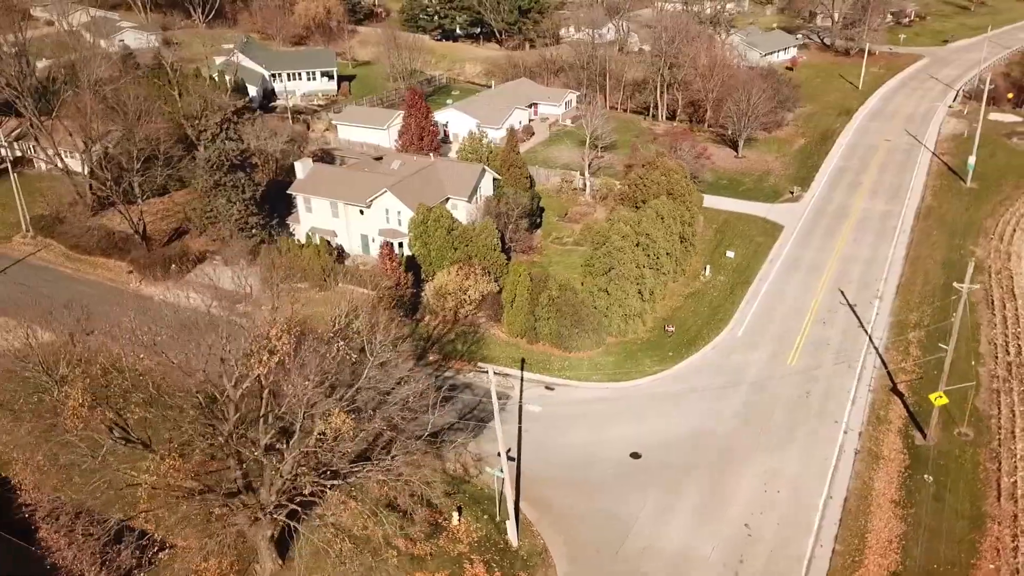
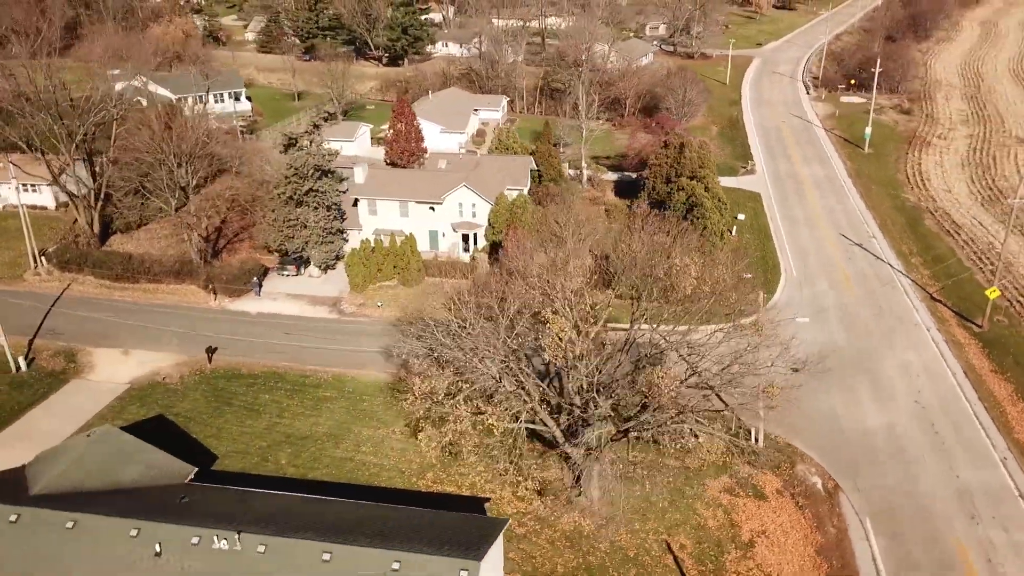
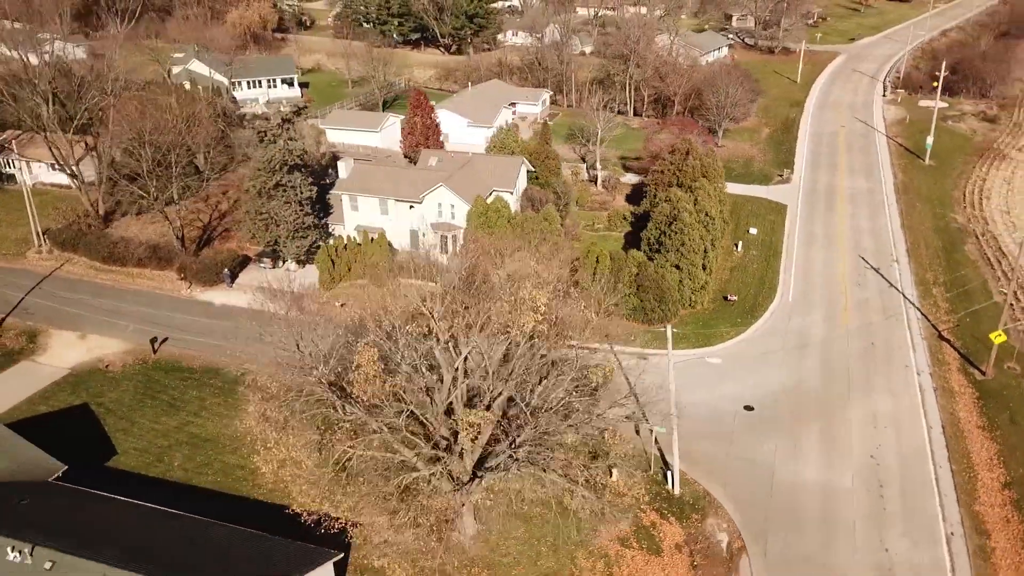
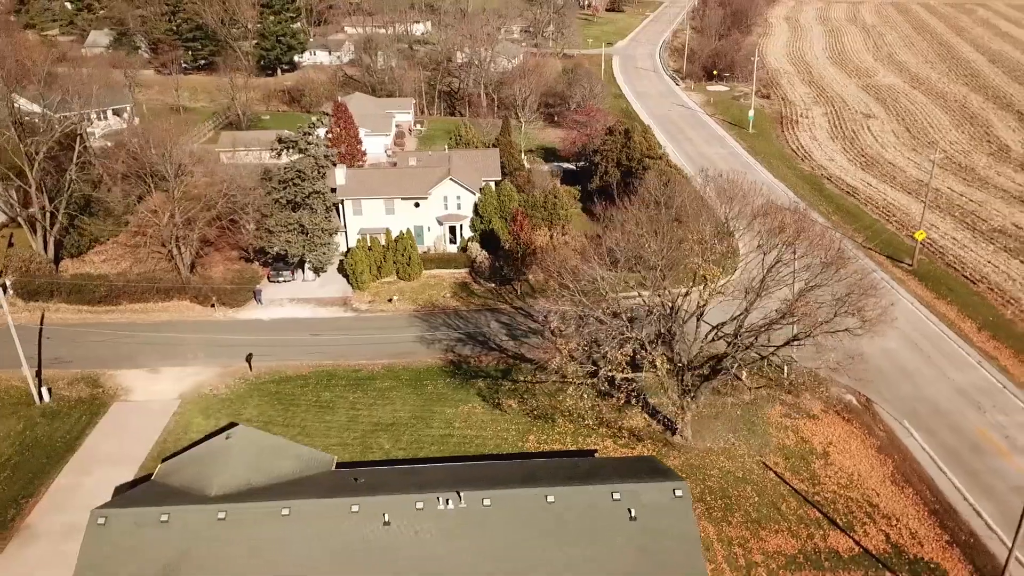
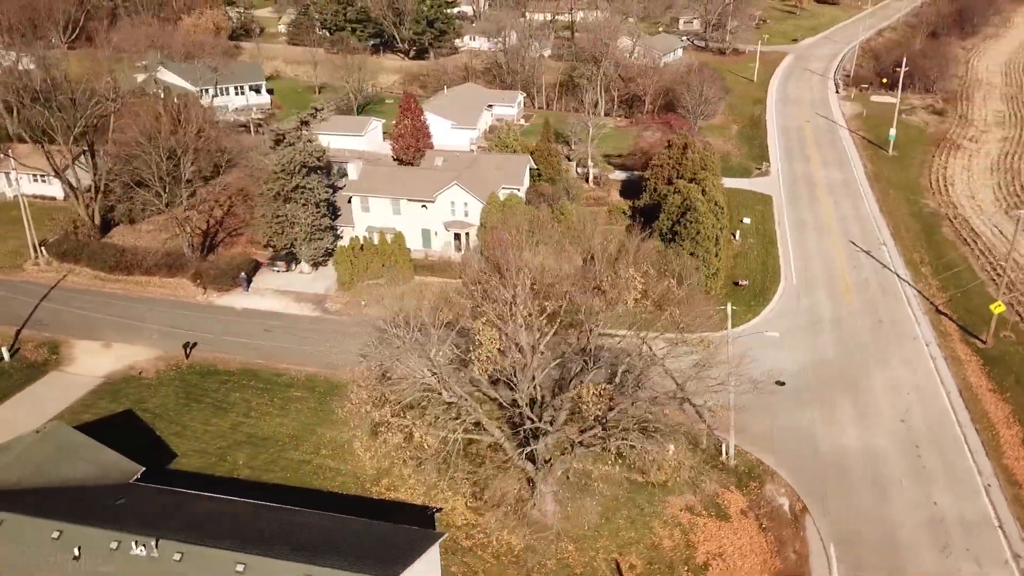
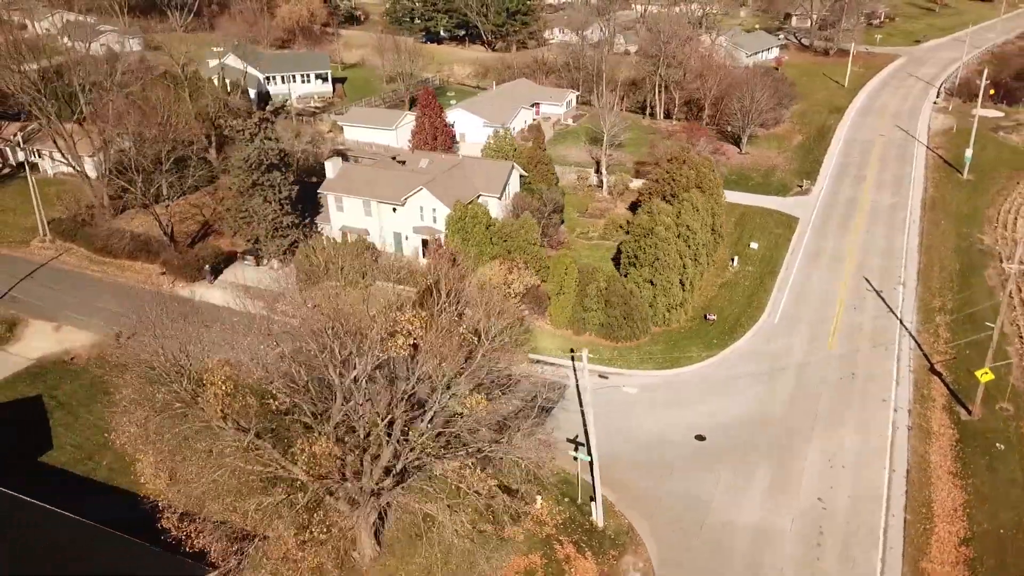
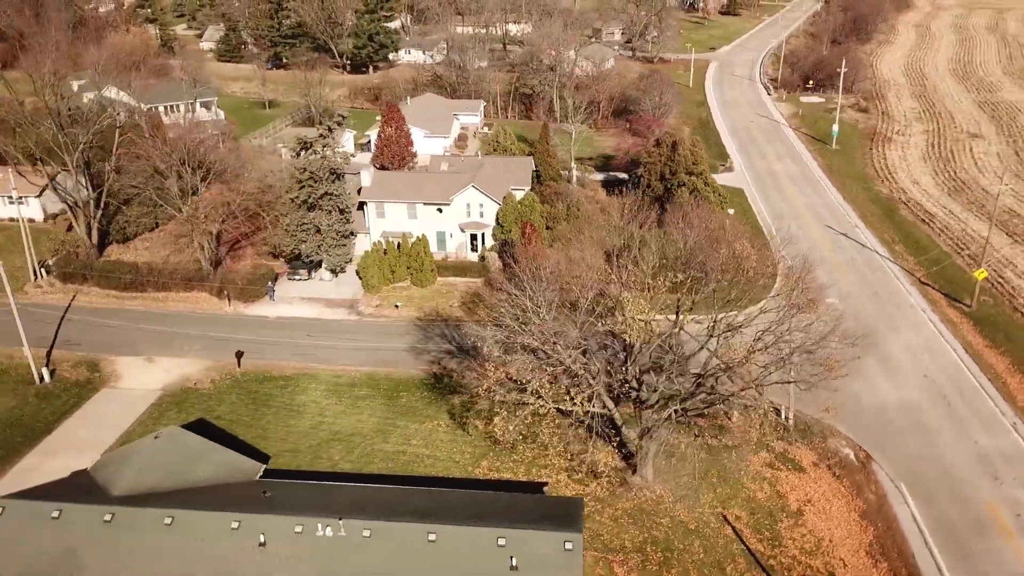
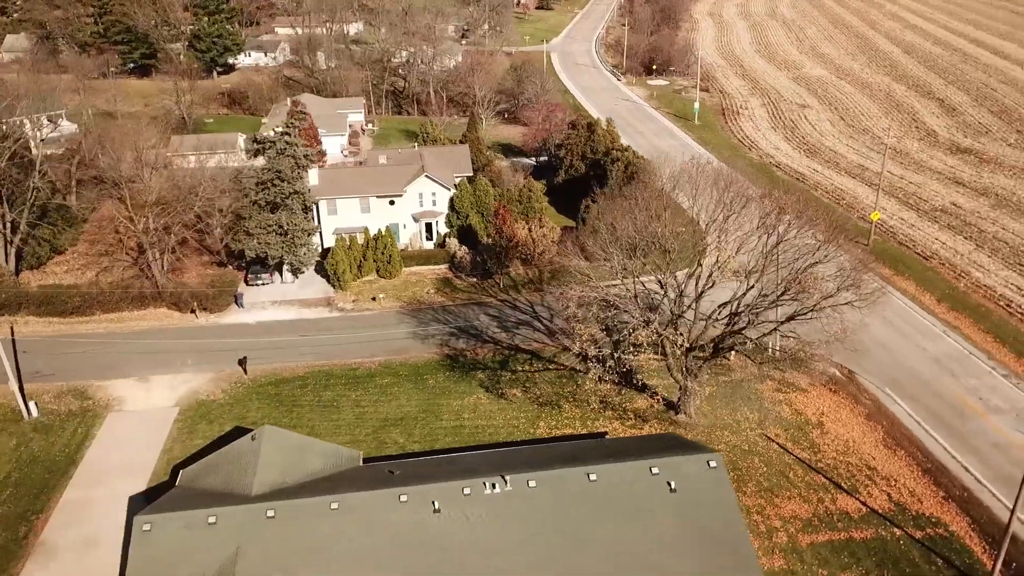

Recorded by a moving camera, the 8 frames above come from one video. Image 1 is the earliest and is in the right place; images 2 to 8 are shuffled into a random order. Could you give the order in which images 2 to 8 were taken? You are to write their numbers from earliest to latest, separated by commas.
6, 3, 5, 2, 7, 4, 8
